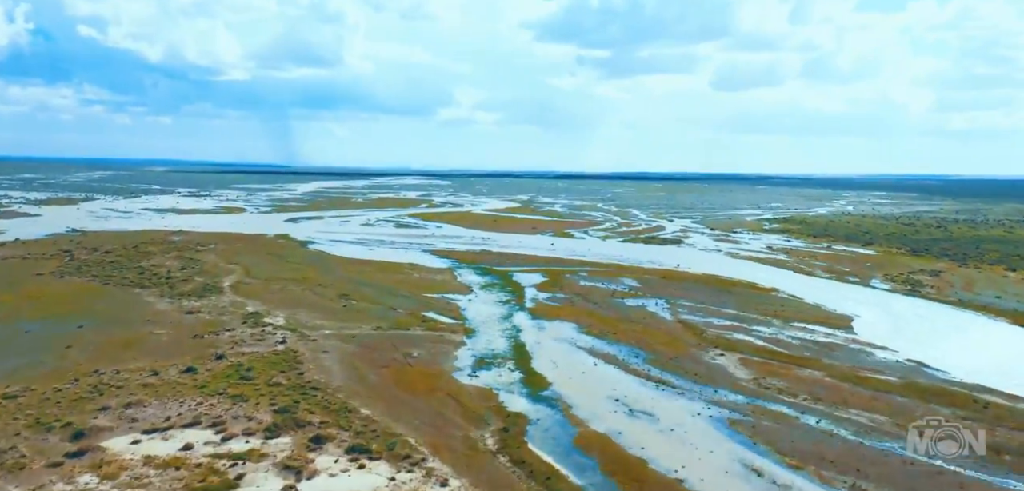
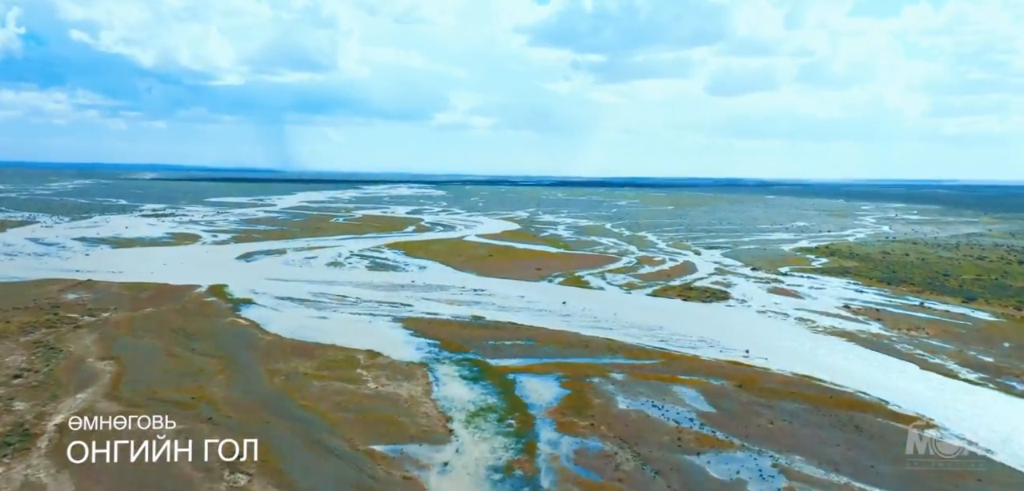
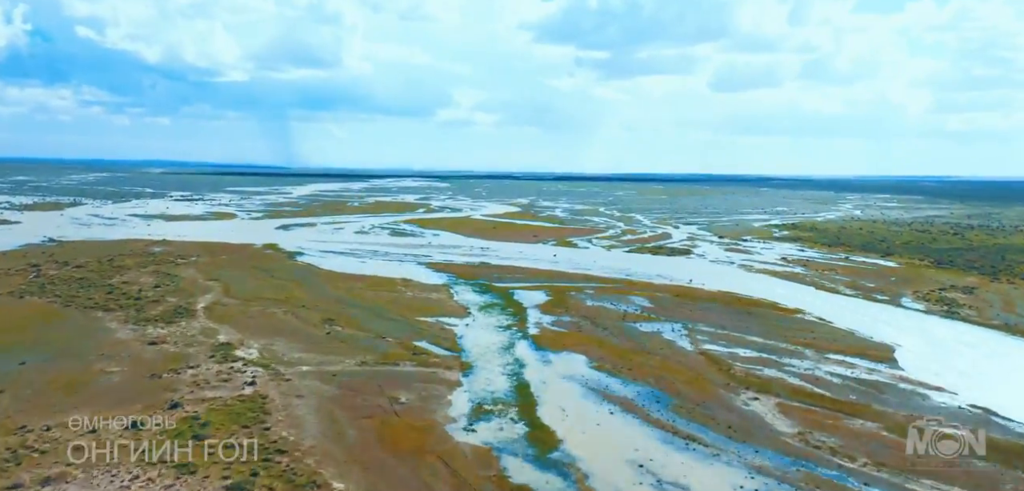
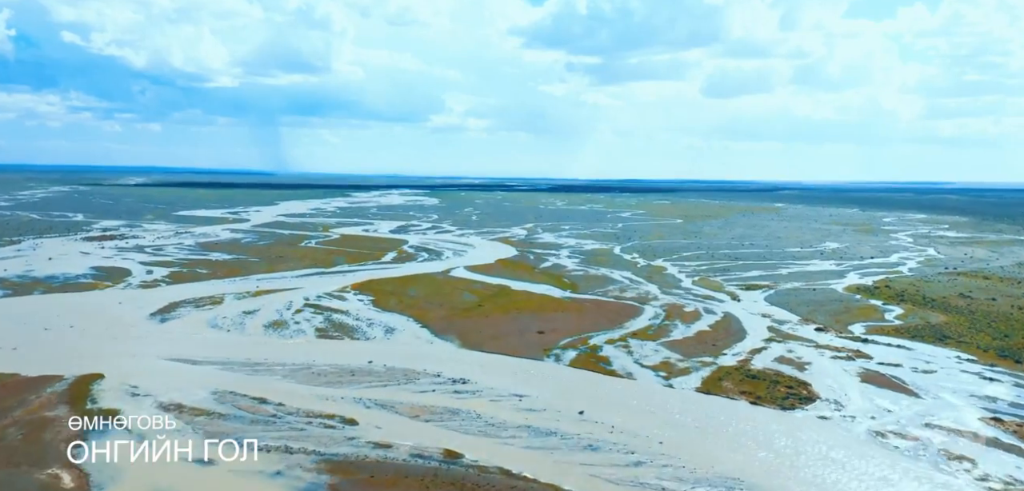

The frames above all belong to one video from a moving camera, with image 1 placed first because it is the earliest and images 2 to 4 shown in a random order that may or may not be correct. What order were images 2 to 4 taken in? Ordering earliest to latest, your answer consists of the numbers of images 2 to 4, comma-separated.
3, 2, 4
